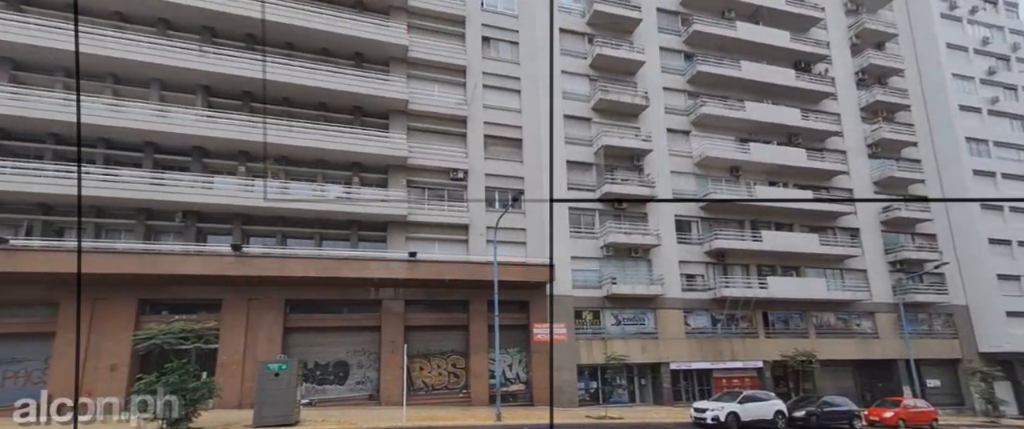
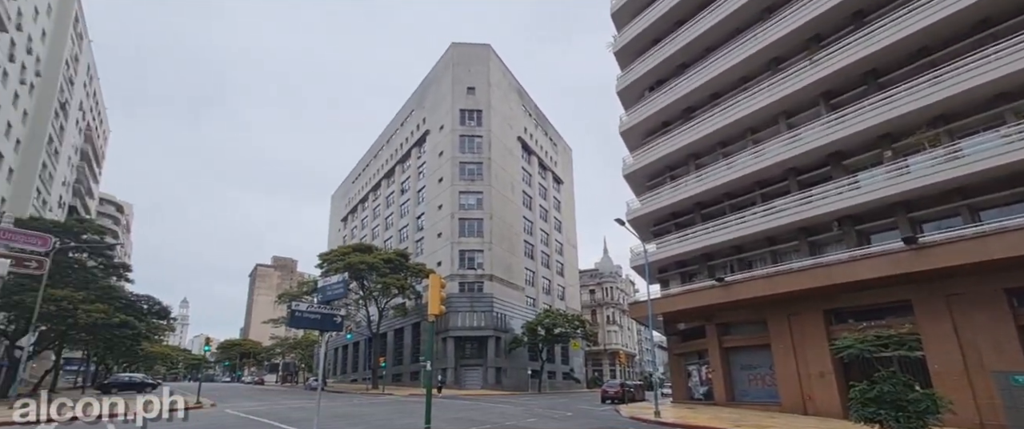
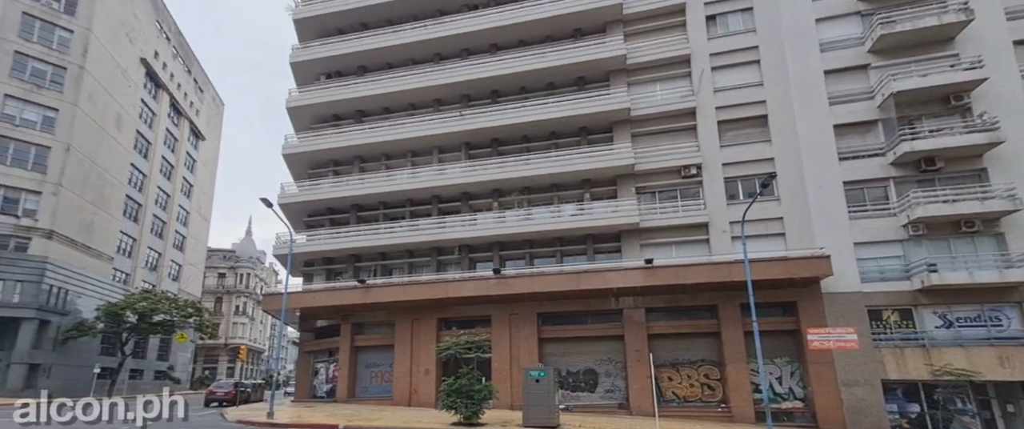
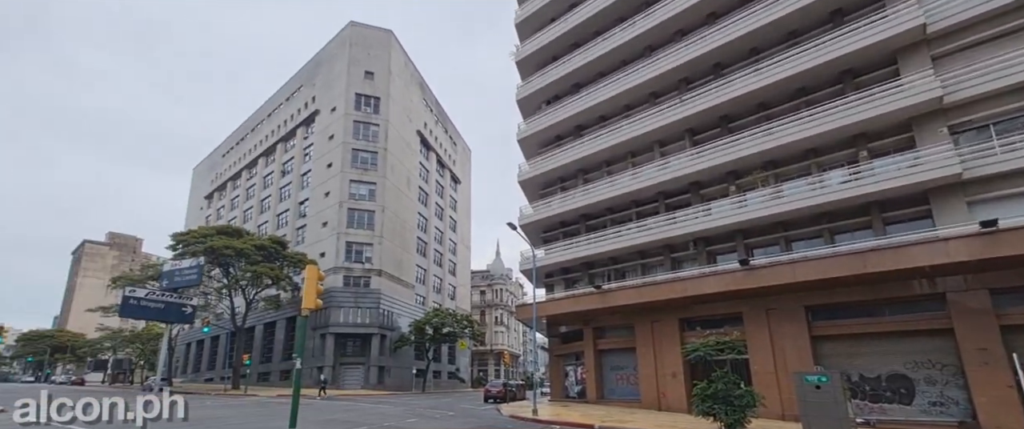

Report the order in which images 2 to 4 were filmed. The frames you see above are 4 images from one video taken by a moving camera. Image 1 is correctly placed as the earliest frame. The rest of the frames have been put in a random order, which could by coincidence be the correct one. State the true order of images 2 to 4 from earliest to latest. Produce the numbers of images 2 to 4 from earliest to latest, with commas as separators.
3, 4, 2
